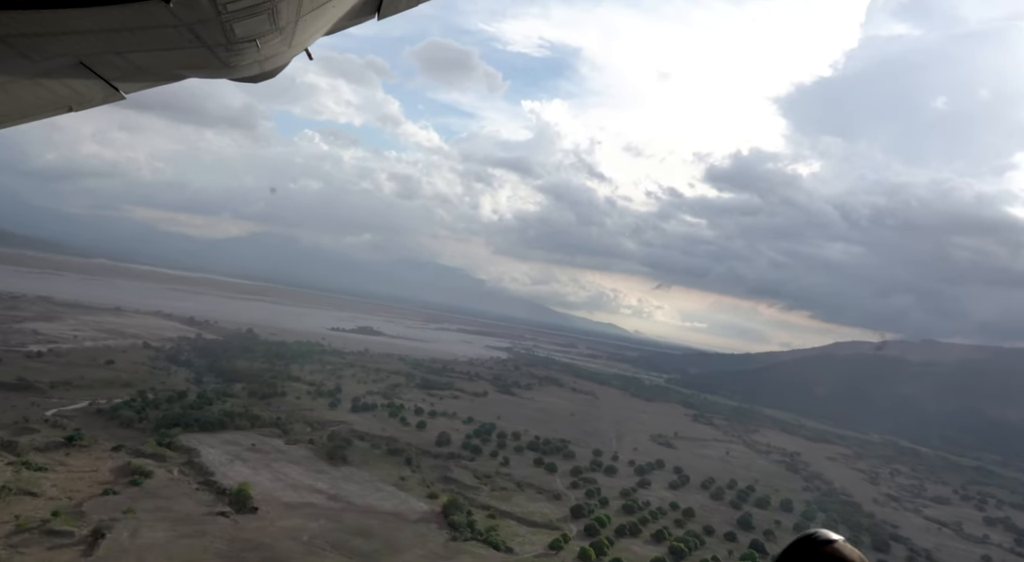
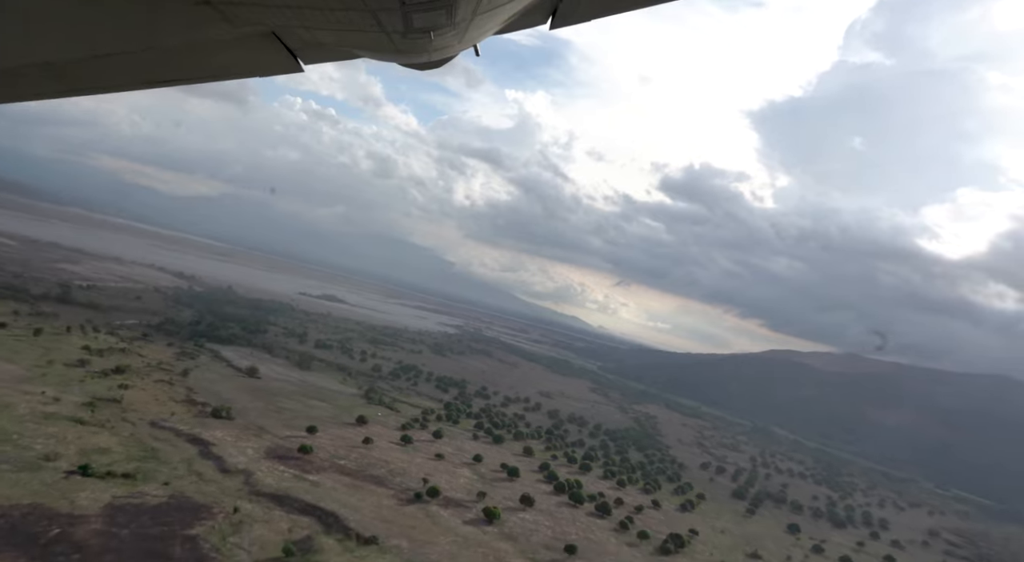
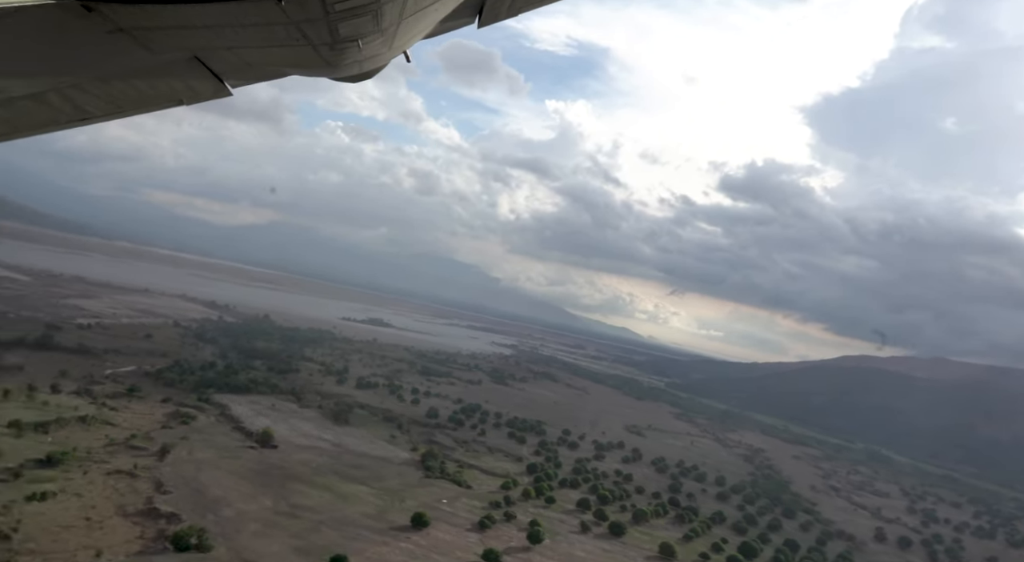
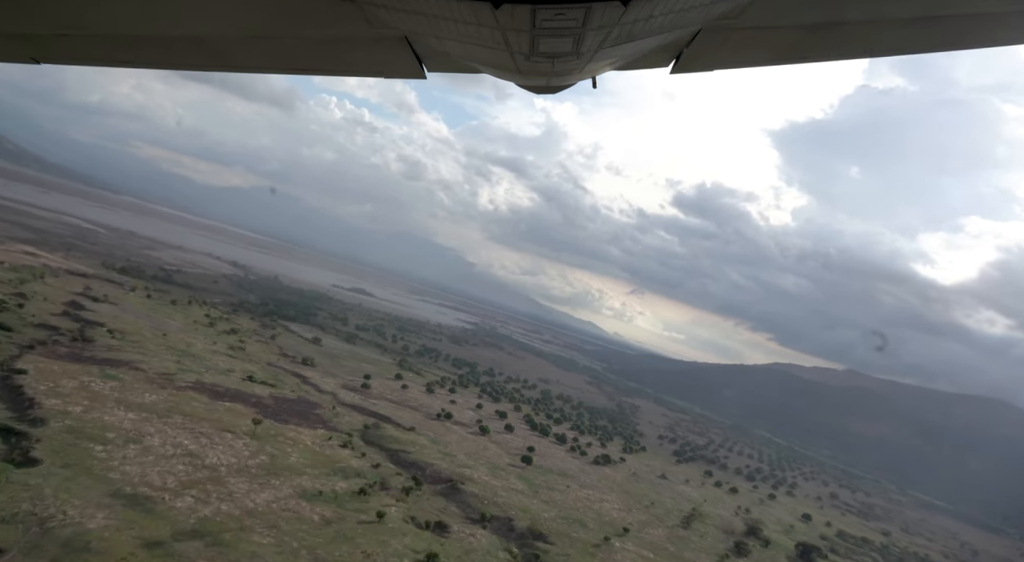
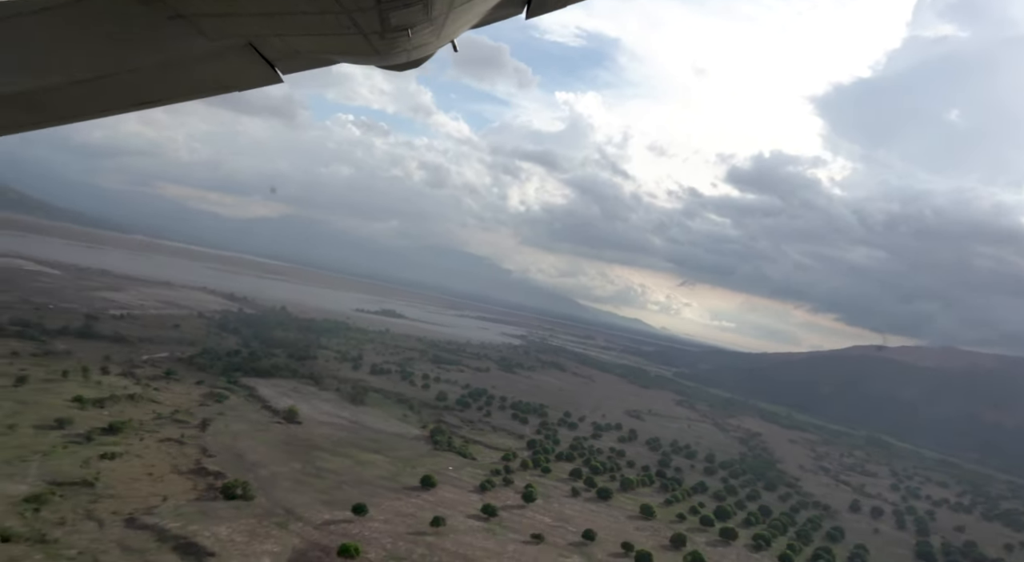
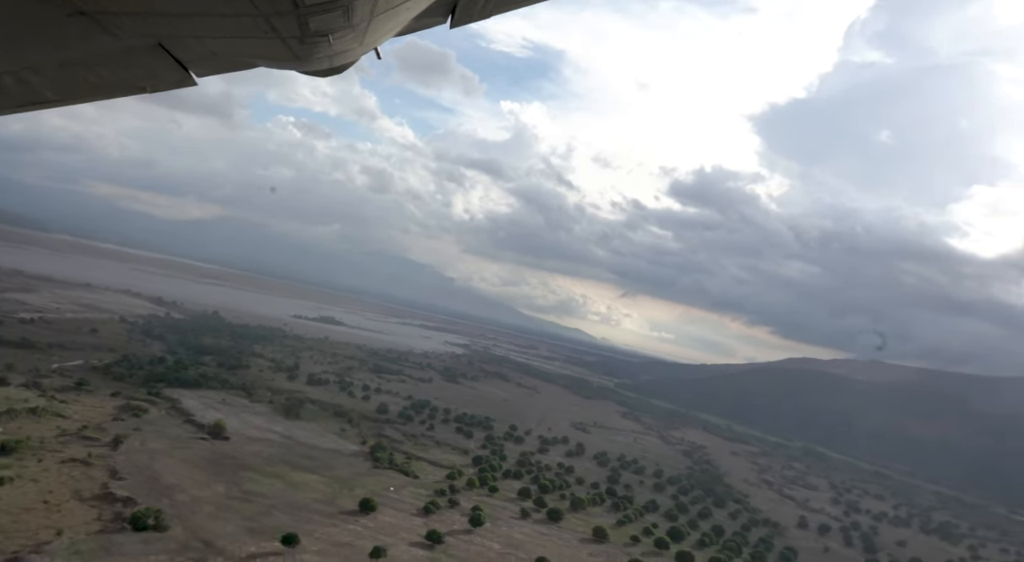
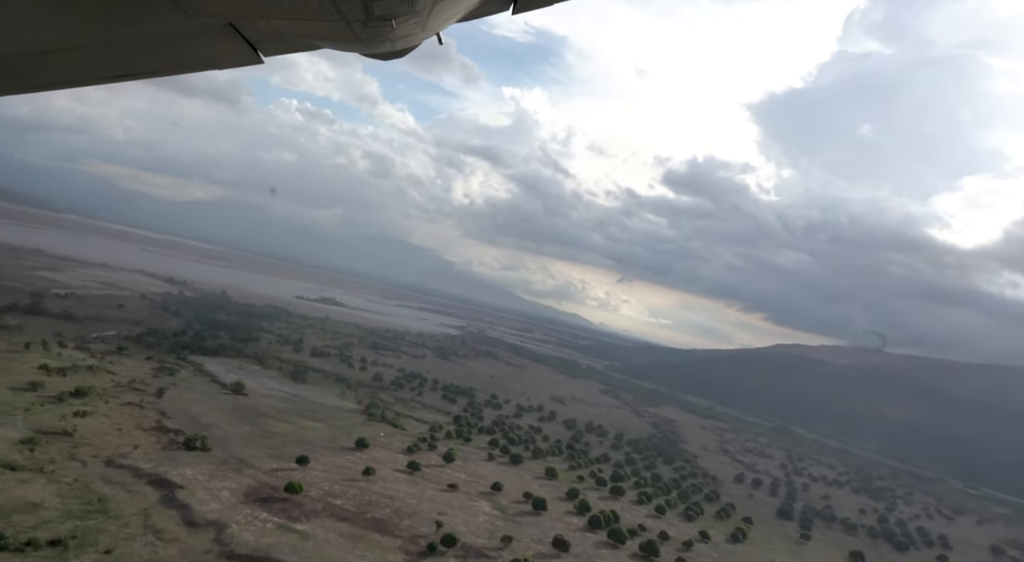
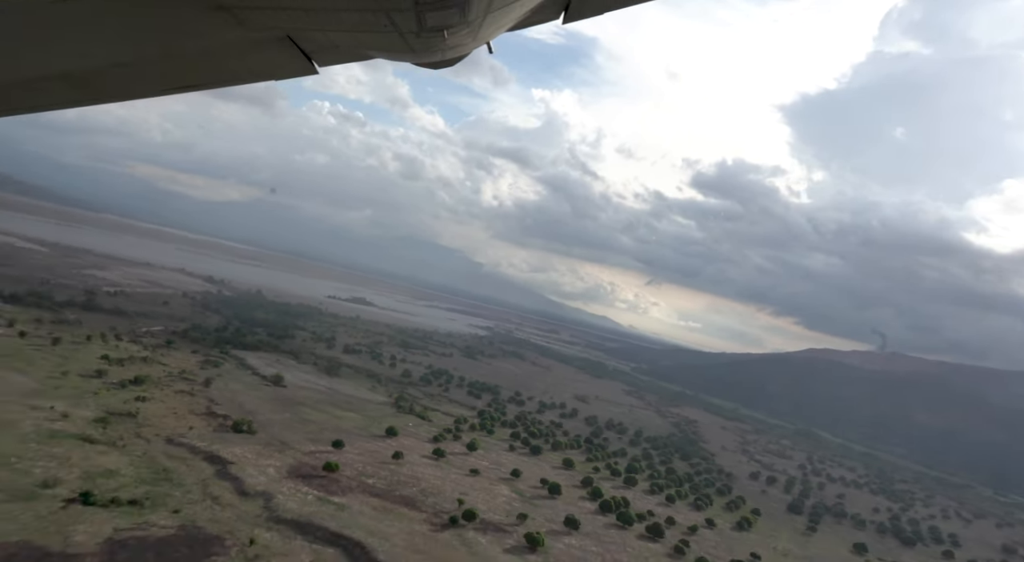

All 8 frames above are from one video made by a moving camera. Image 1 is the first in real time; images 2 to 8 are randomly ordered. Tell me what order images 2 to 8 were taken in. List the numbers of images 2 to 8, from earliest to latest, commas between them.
3, 6, 5, 7, 8, 2, 4
